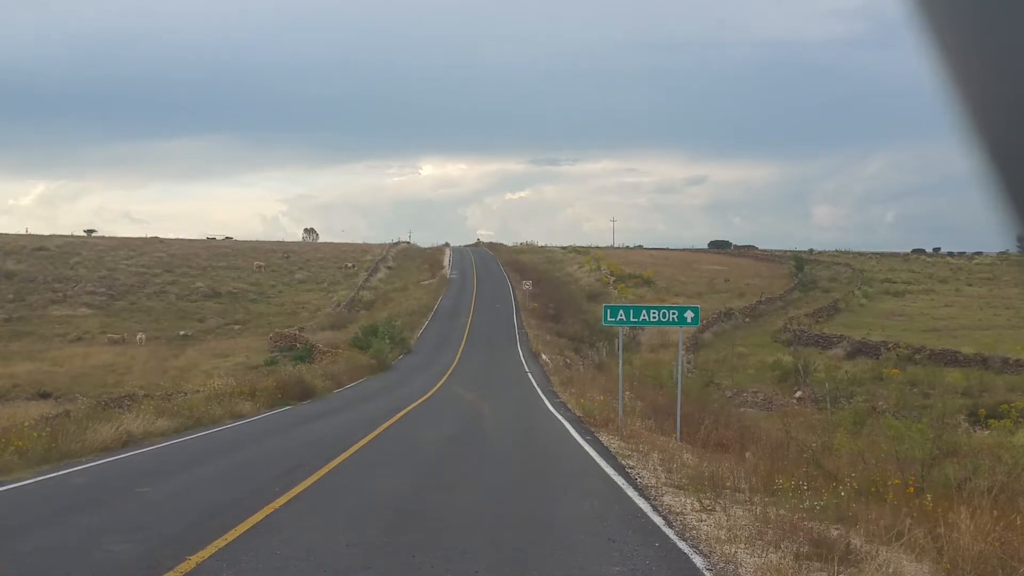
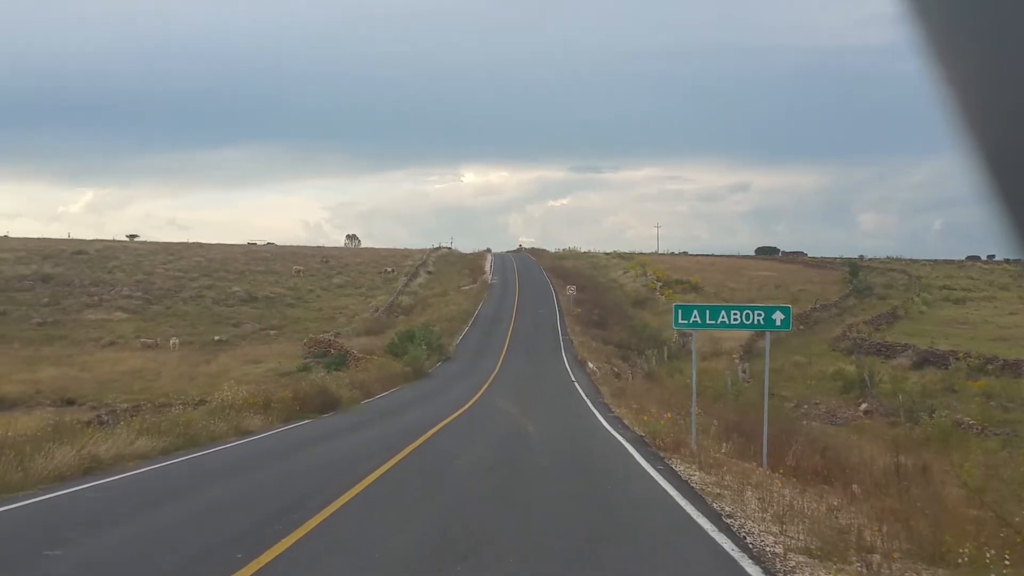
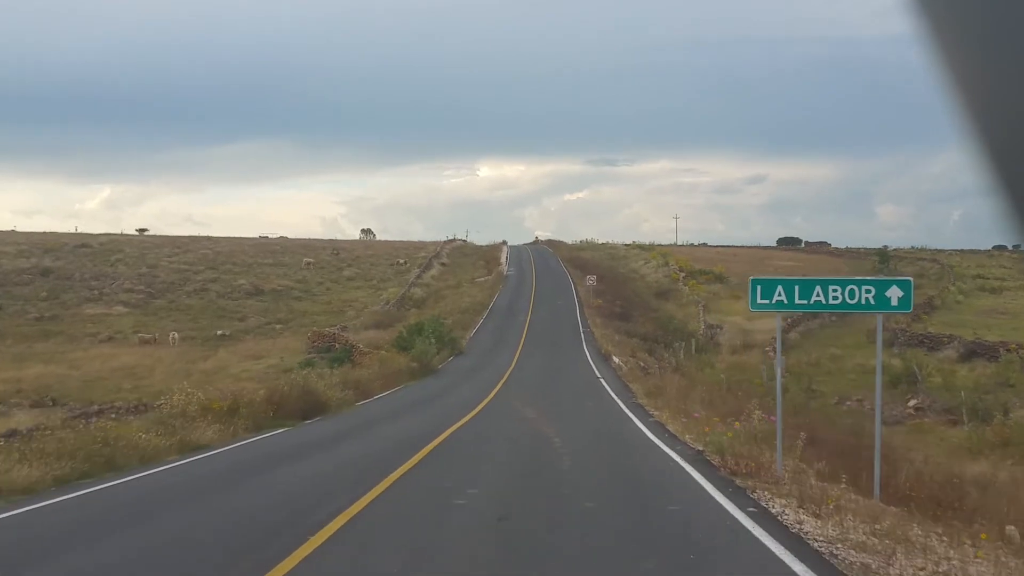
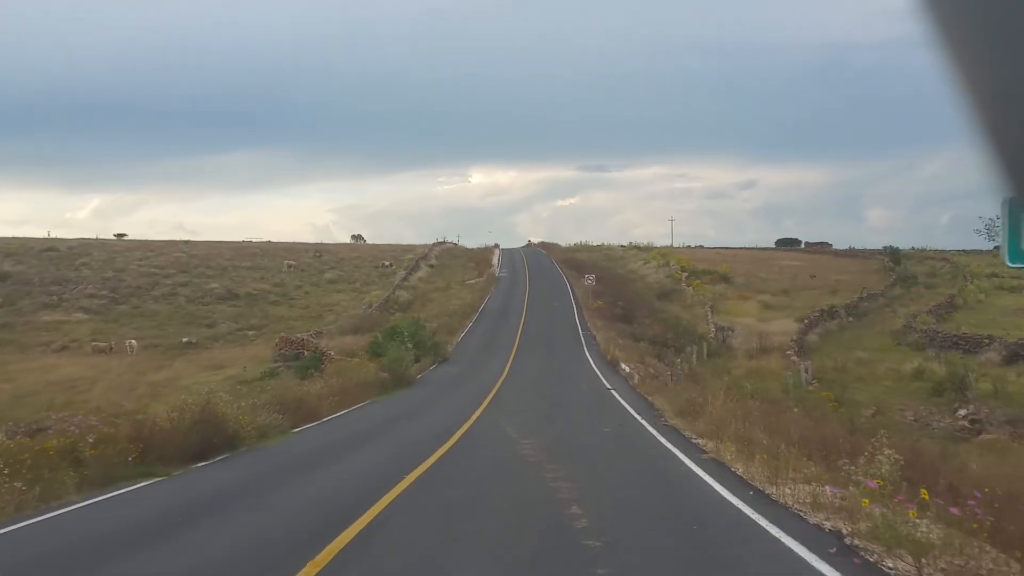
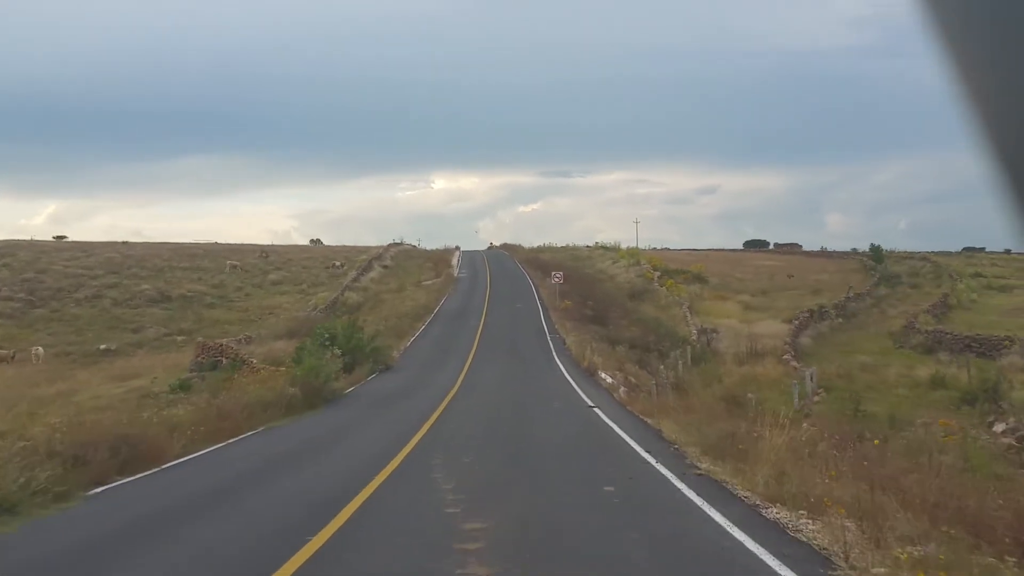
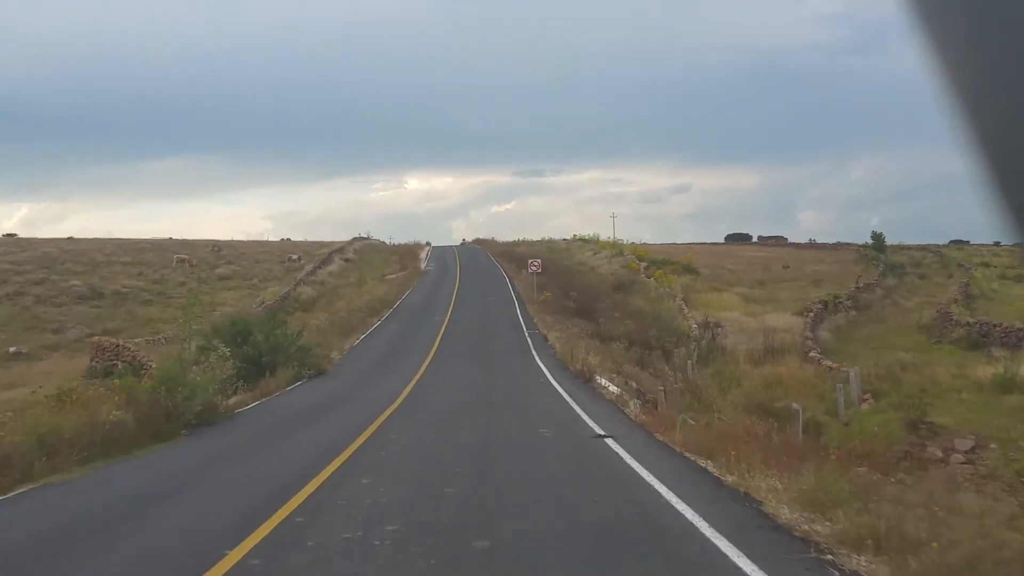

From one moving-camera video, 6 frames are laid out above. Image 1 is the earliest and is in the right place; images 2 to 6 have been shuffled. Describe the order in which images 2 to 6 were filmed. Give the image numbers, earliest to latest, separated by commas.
2, 3, 4, 5, 6
